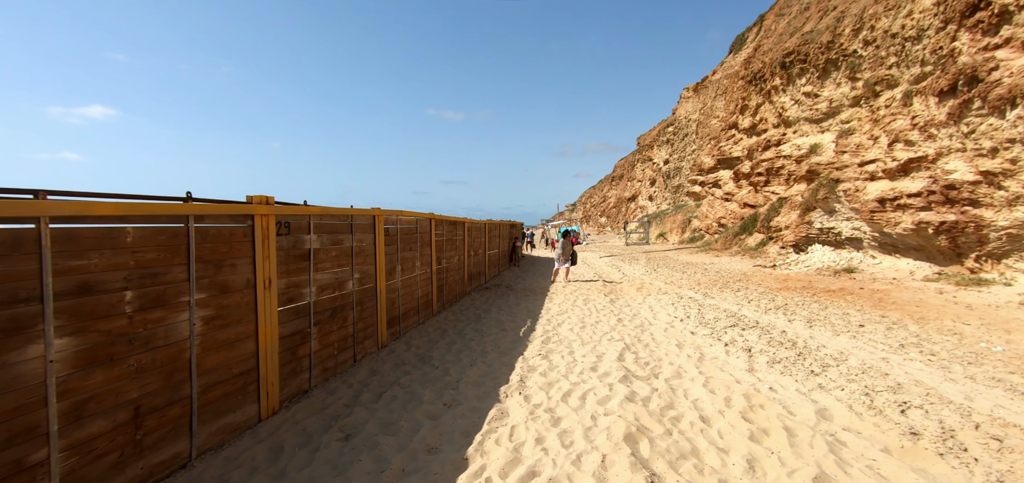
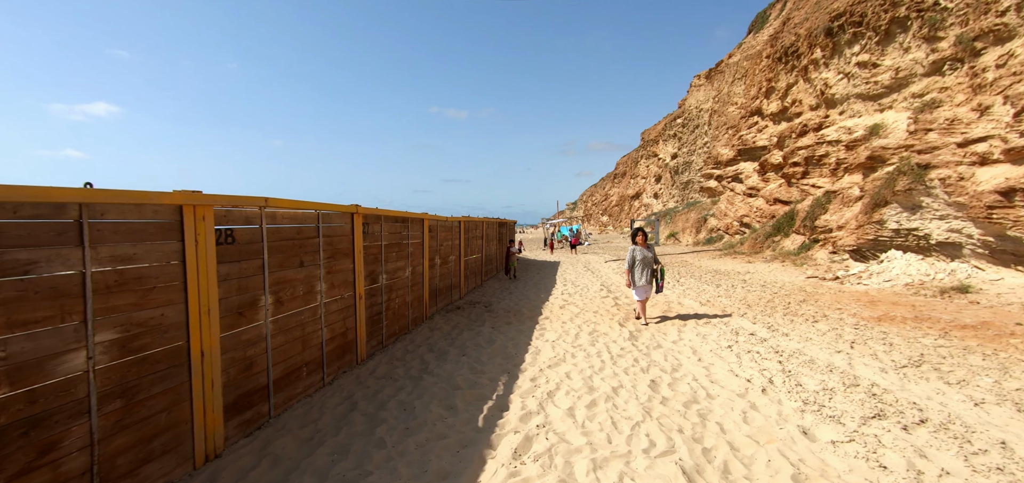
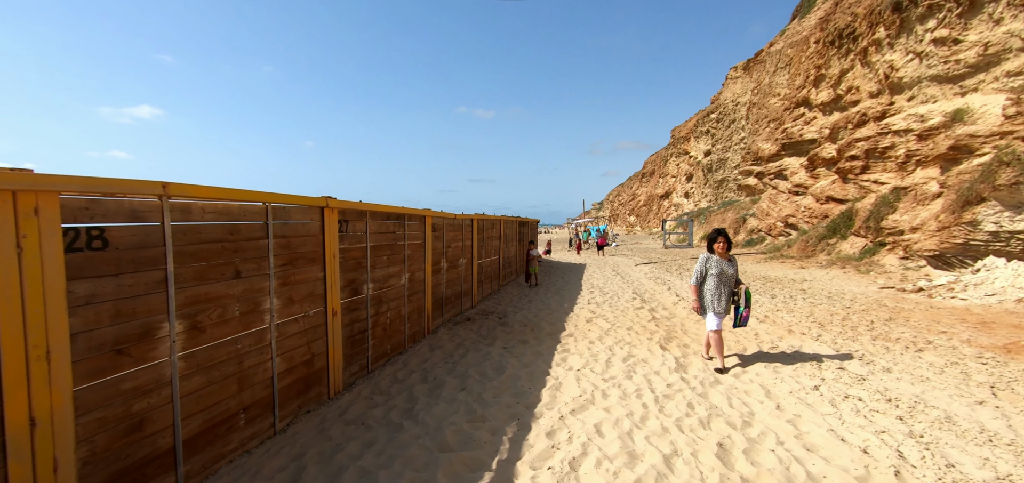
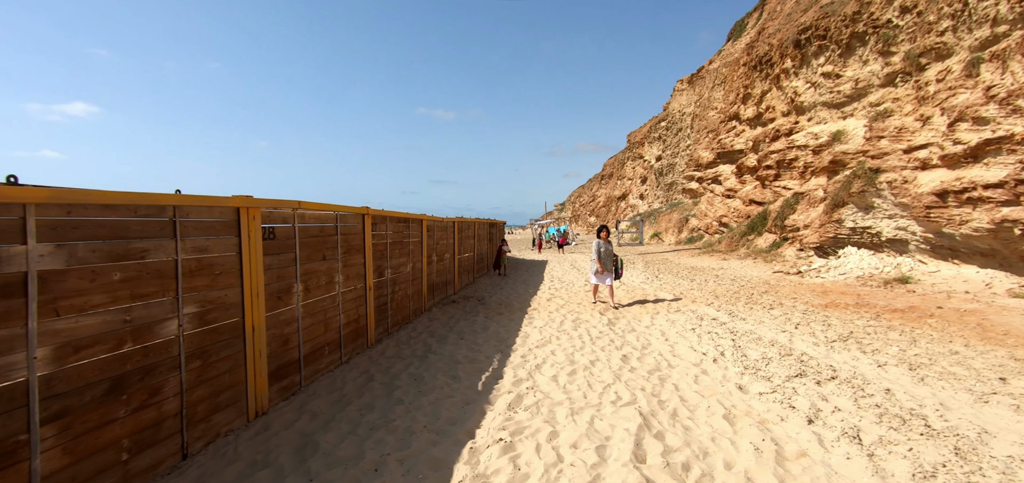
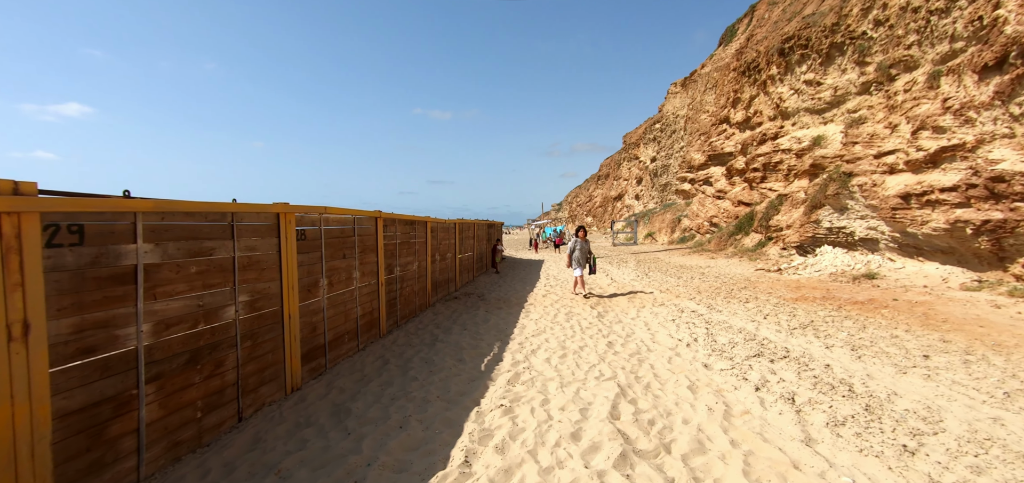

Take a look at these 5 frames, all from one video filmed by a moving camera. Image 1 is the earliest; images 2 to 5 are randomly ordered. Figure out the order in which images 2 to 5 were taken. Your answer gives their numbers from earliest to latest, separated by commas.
5, 4, 2, 3
